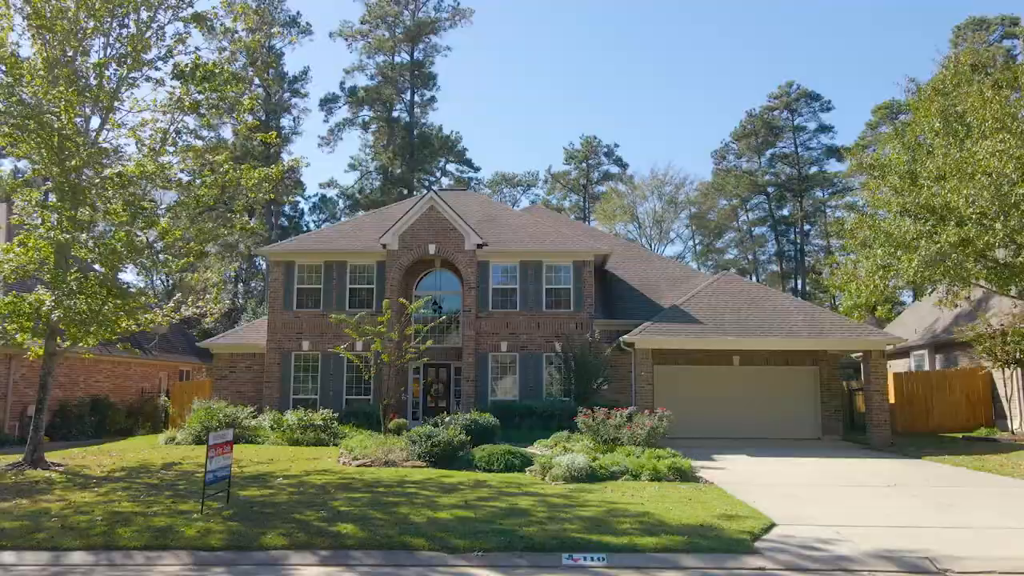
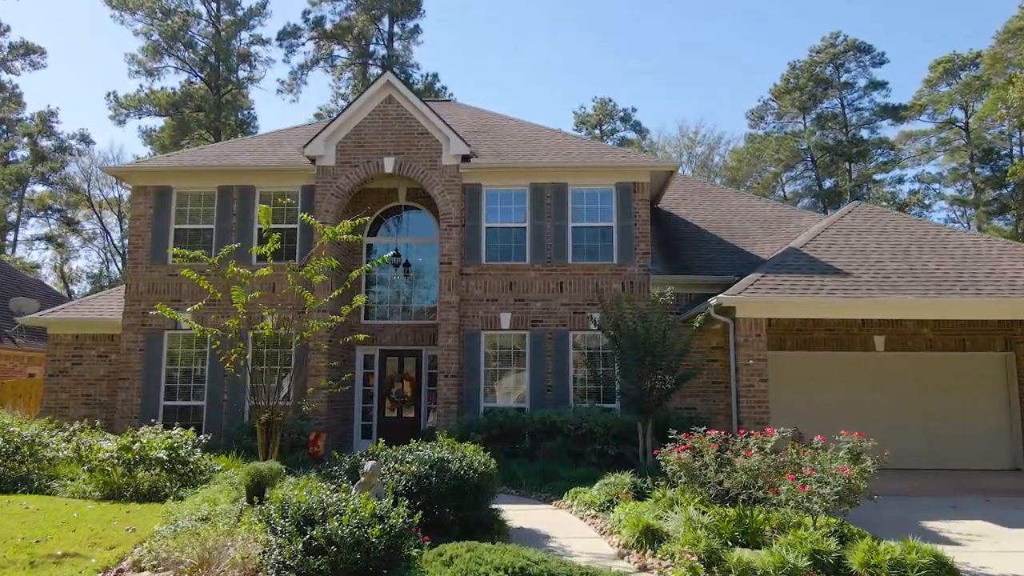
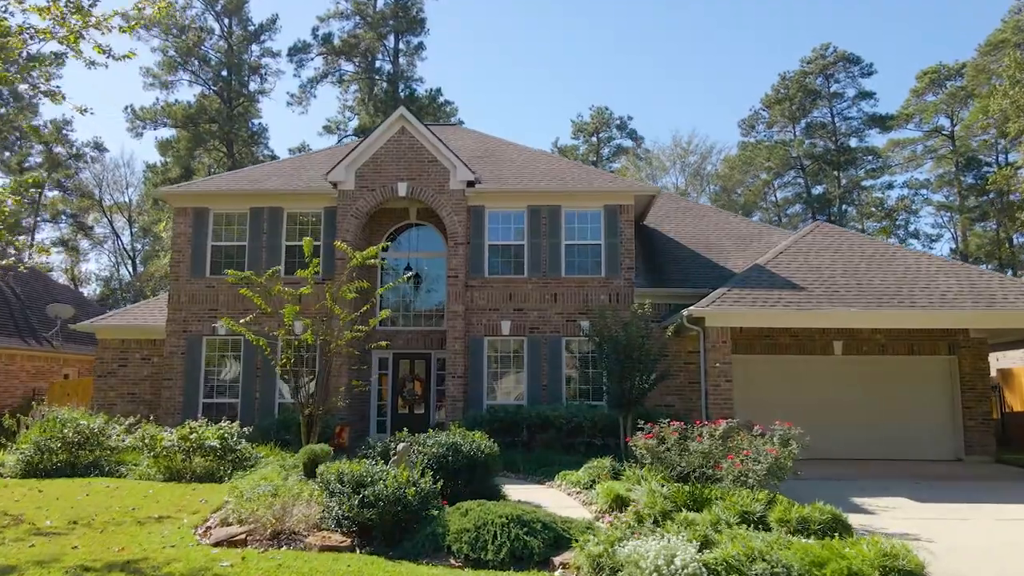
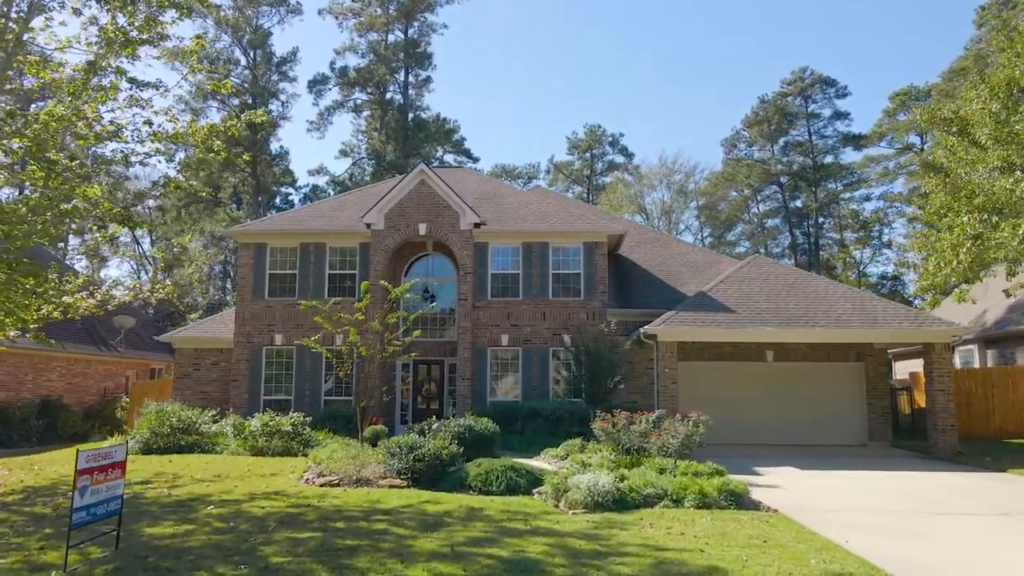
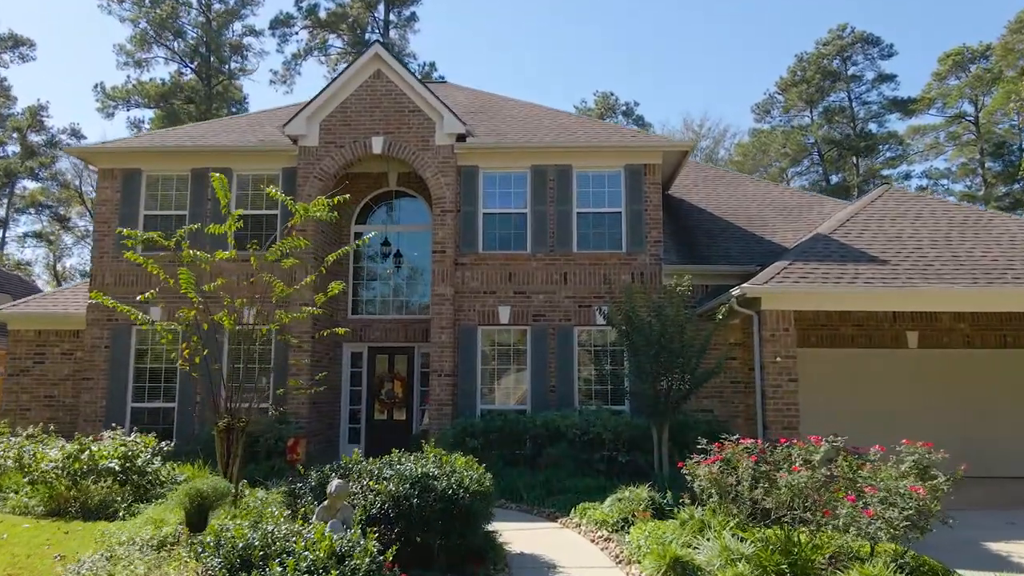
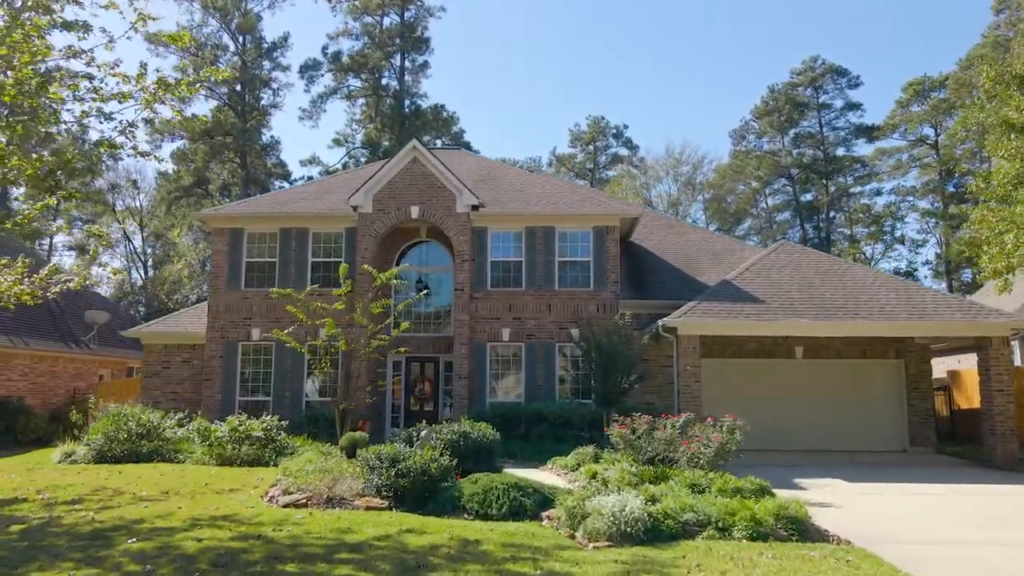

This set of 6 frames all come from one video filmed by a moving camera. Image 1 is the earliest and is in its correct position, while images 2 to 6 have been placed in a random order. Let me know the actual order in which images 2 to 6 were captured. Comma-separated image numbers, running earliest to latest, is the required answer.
4, 6, 3, 2, 5
